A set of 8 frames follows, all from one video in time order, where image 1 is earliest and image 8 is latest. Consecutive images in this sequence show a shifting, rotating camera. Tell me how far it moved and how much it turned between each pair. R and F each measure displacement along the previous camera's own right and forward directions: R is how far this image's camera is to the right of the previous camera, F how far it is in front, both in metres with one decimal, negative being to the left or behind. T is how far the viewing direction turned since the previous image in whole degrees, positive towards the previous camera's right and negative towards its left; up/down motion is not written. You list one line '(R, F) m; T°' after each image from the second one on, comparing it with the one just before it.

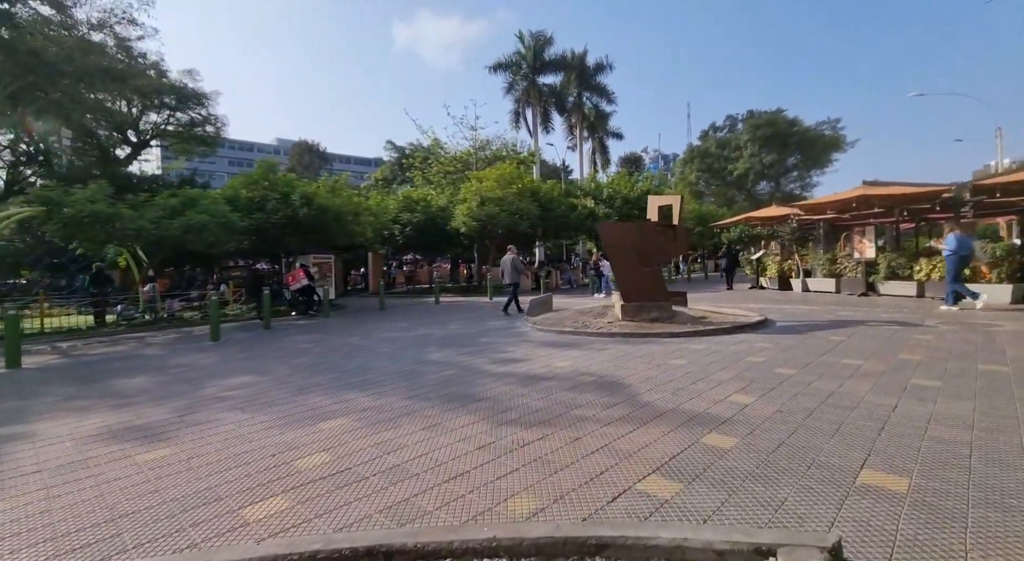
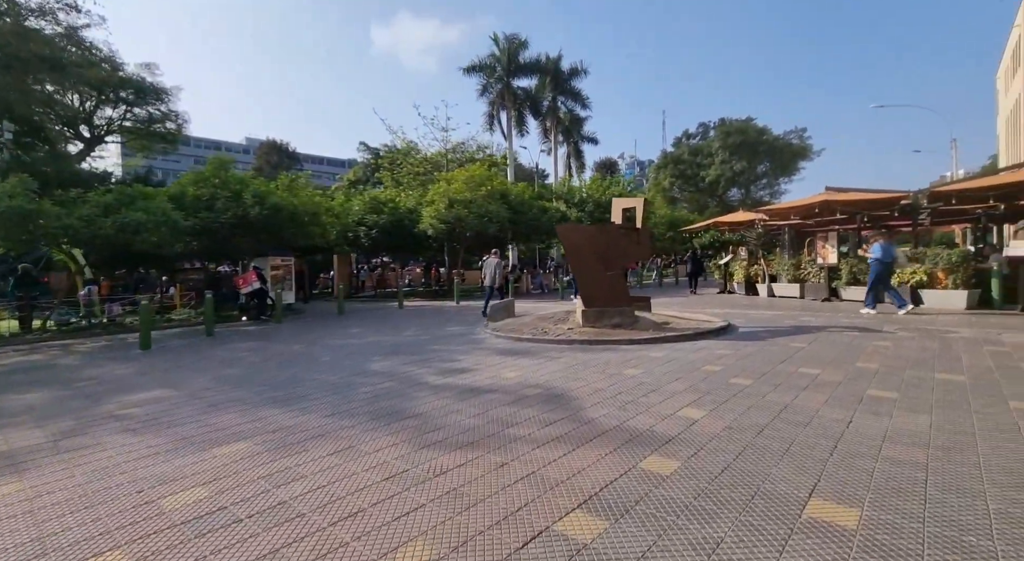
(+0.3, +0.3) m; +3°
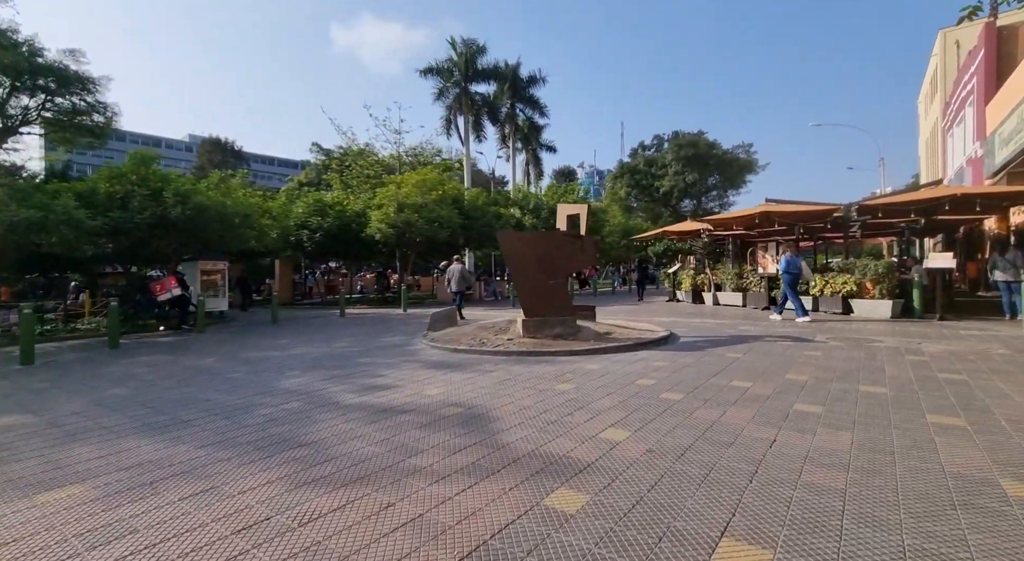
(+0.3, +0.3) m; +5°
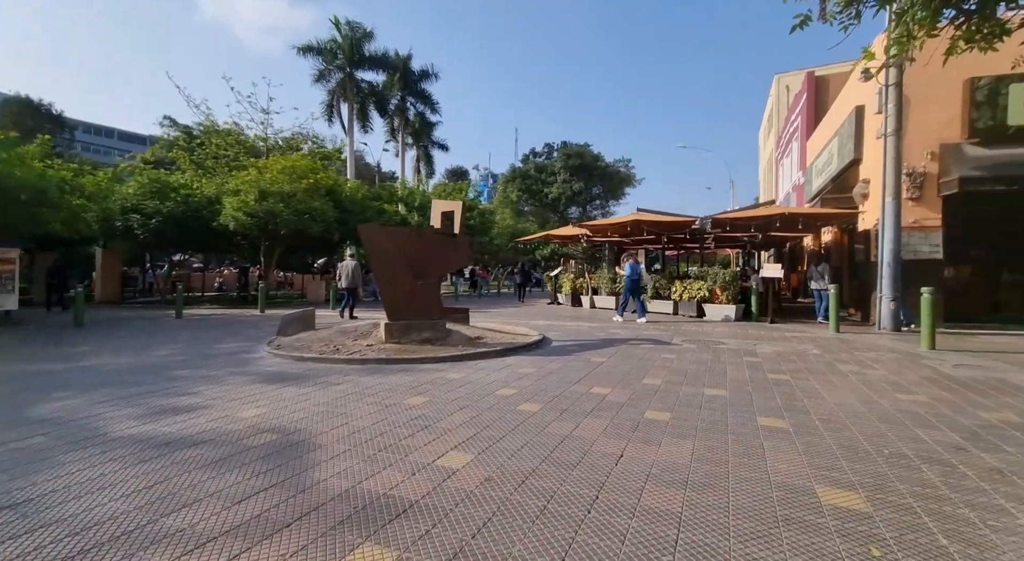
(+0.3, +0.4) m; +12°
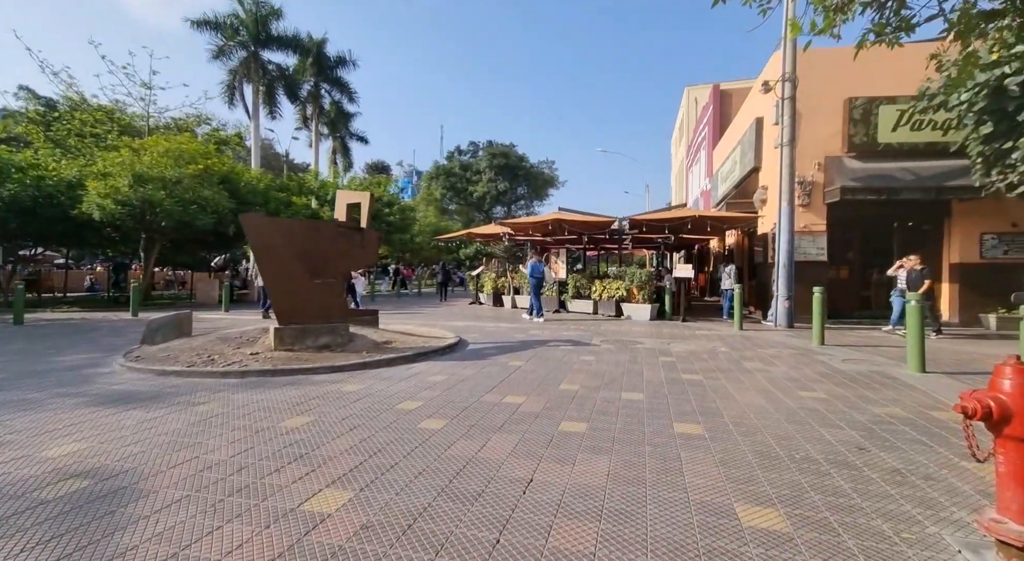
(+0.2, +0.5) m; +8°
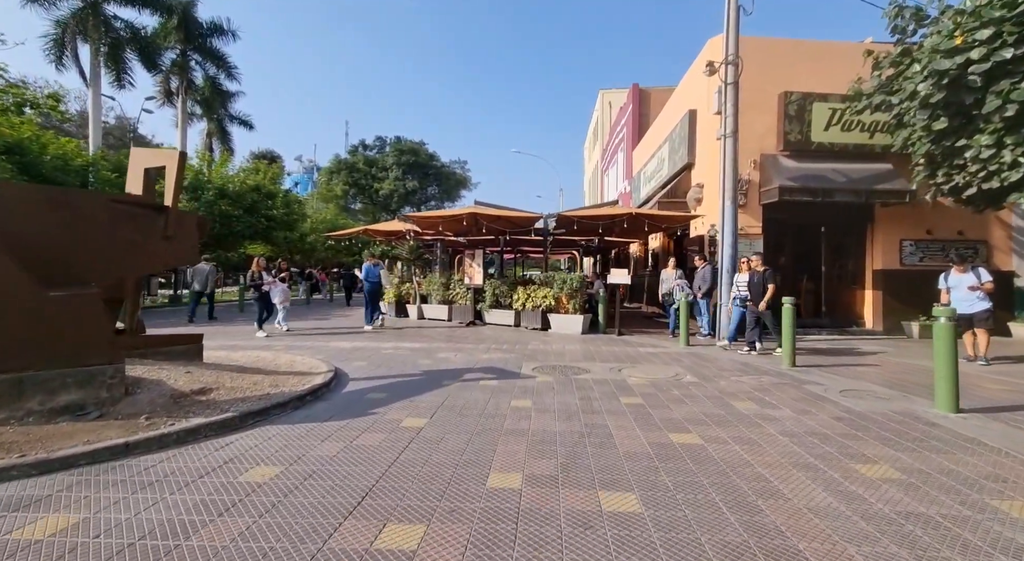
(+0.1, +2.6) m; +10°
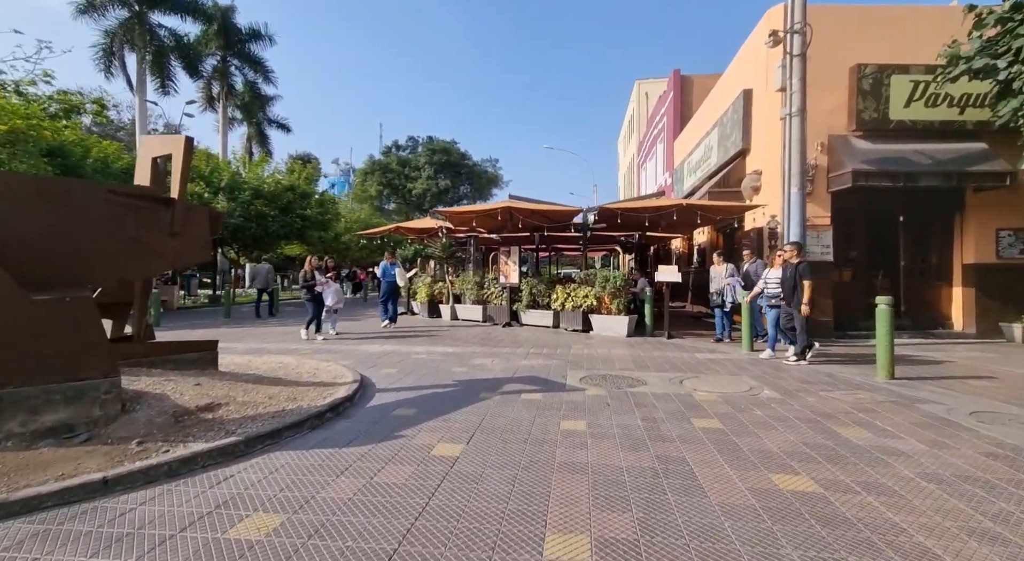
(-0.2, +0.9) m; -4°
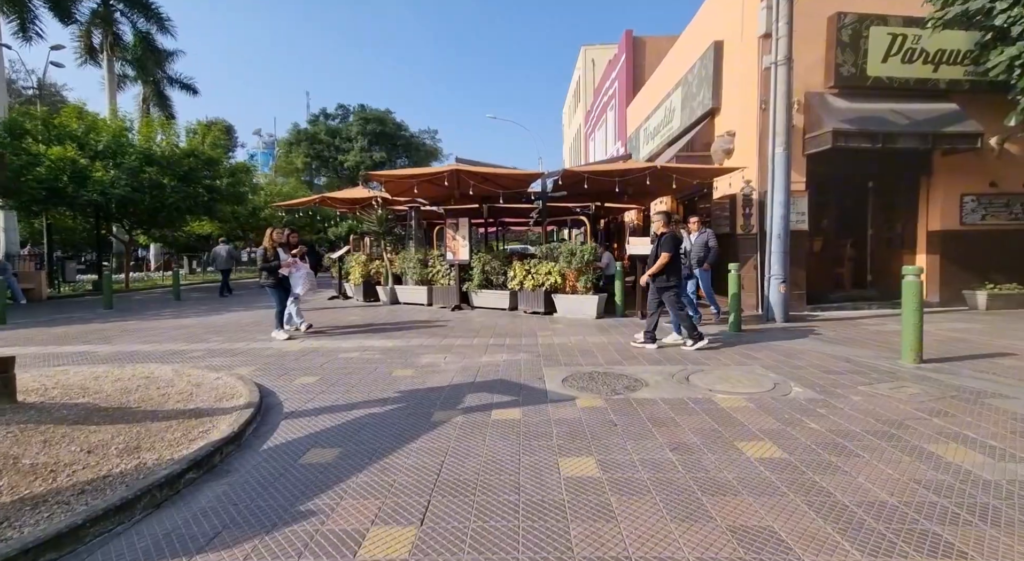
(-0.2, +1.7) m; +6°
